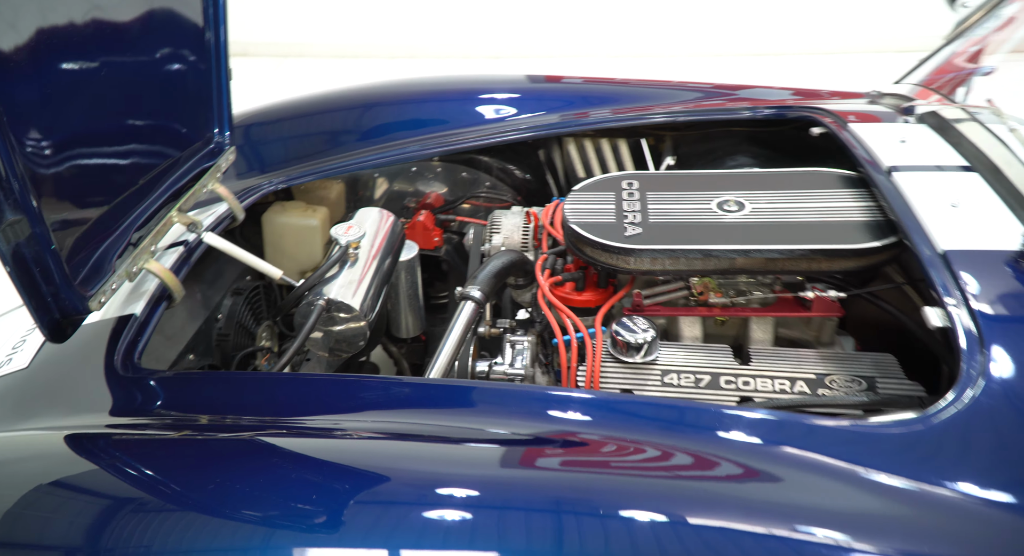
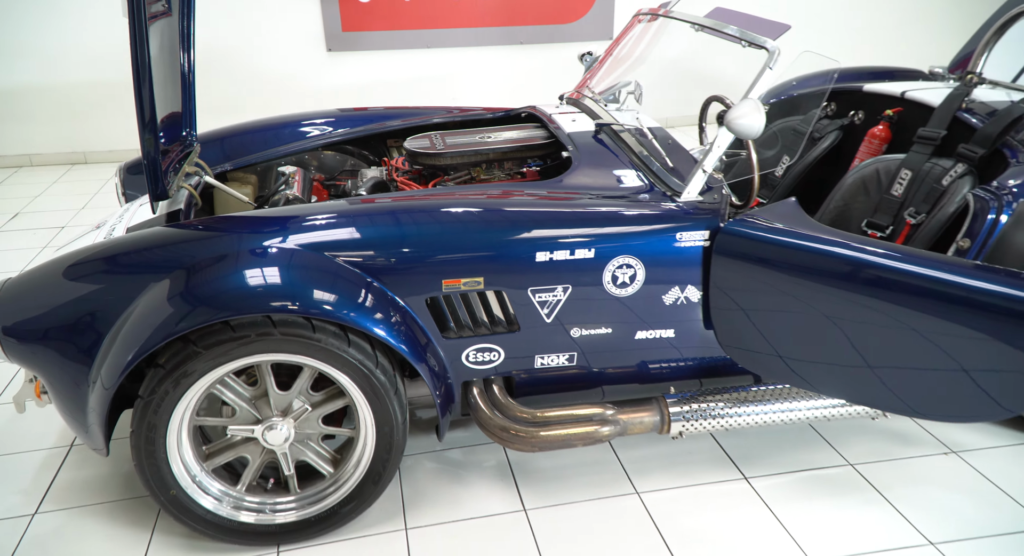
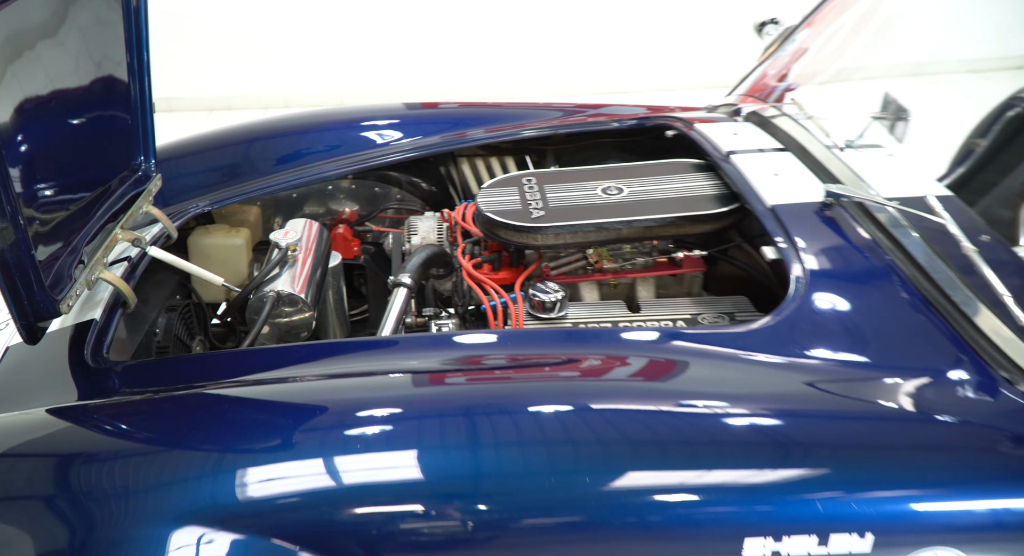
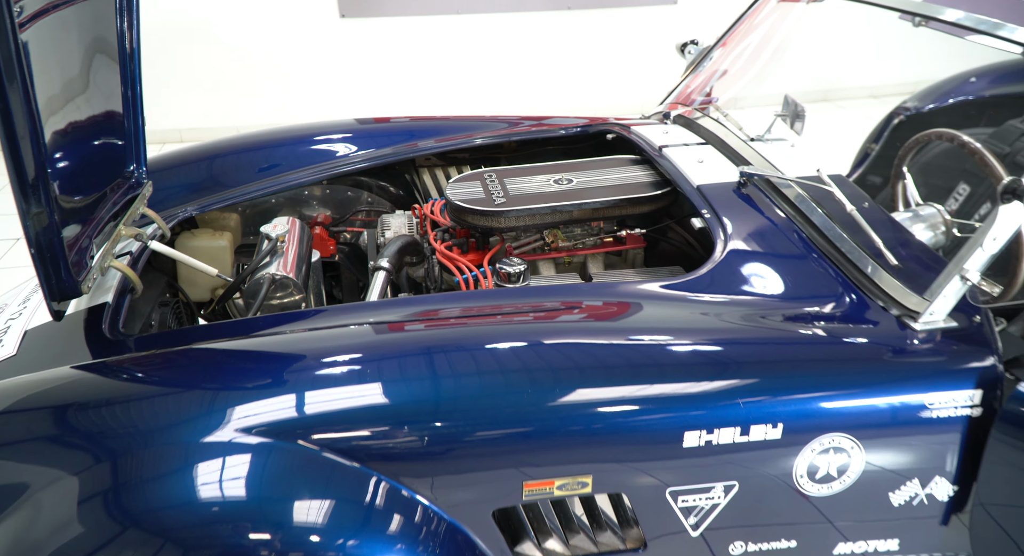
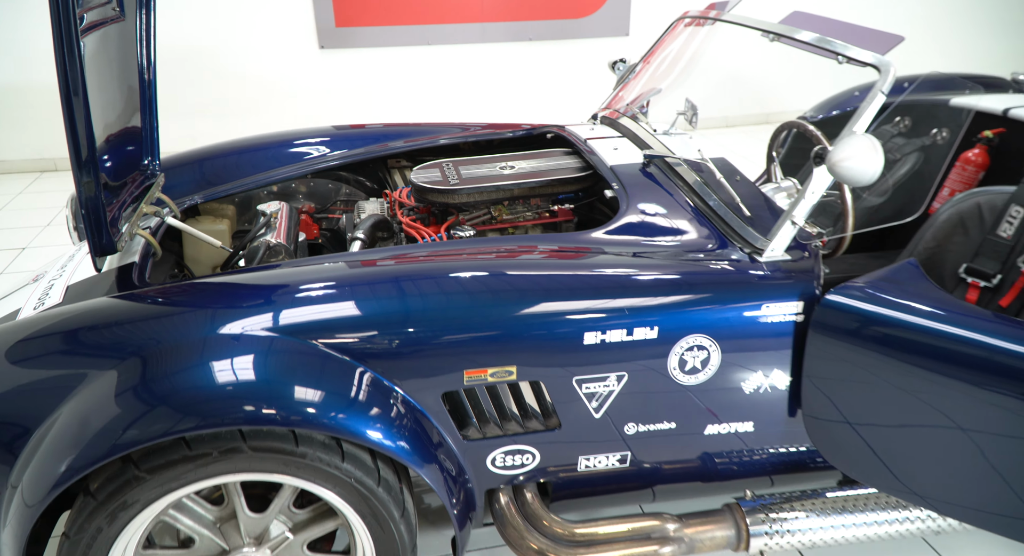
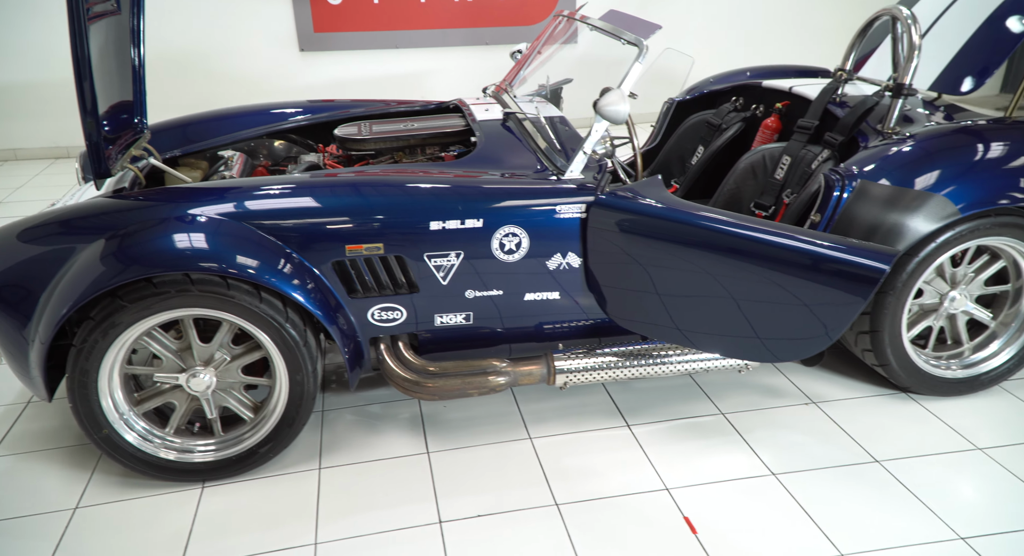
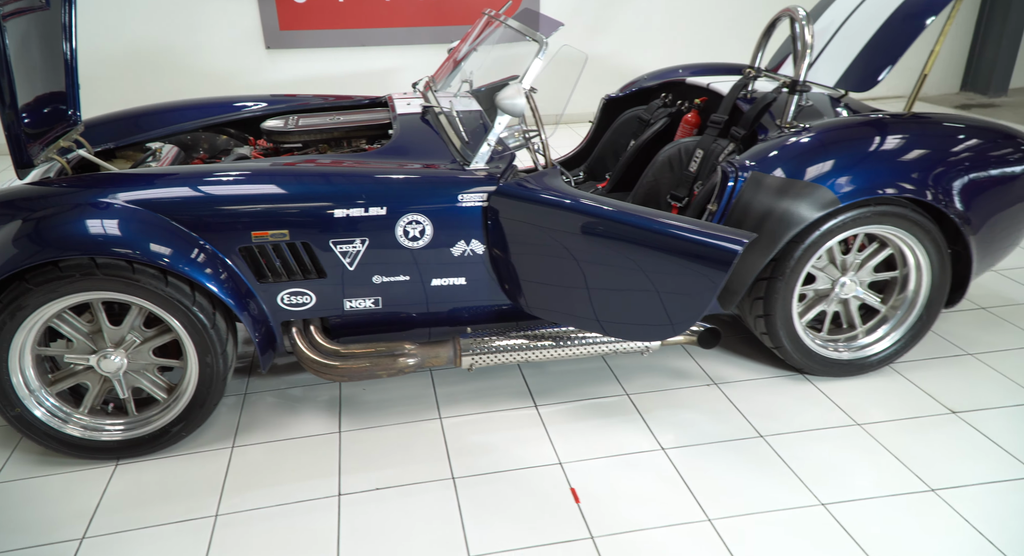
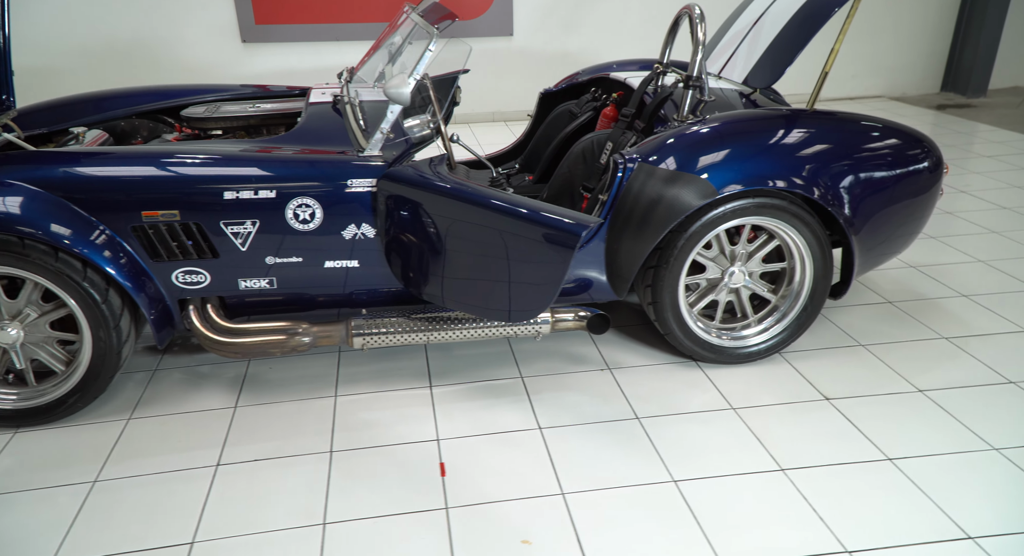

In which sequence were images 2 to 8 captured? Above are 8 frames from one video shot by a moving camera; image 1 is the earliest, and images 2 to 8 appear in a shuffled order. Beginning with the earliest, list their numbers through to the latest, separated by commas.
3, 4, 5, 2, 6, 7, 8
